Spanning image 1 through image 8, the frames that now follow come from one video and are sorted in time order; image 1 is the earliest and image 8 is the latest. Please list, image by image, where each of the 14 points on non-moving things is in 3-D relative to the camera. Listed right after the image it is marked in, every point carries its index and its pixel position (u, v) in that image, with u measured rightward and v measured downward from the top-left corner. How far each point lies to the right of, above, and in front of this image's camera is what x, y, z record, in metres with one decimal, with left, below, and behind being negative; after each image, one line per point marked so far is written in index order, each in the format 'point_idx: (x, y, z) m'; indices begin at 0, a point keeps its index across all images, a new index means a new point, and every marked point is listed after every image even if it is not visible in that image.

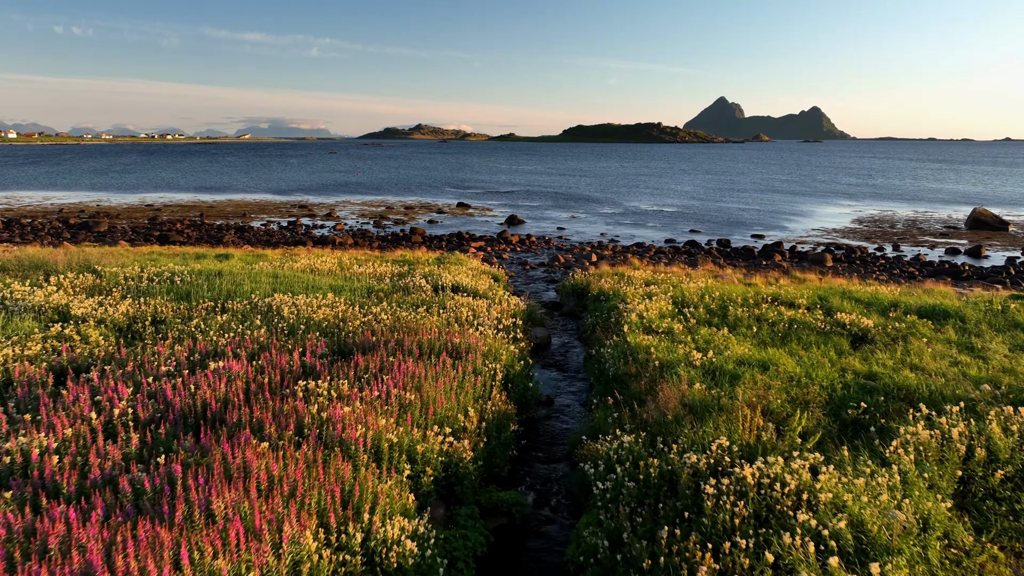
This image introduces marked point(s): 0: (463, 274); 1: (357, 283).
0: (-1.1, +0.3, +15.8) m
1: (-3.0, +0.1, +14.3) m
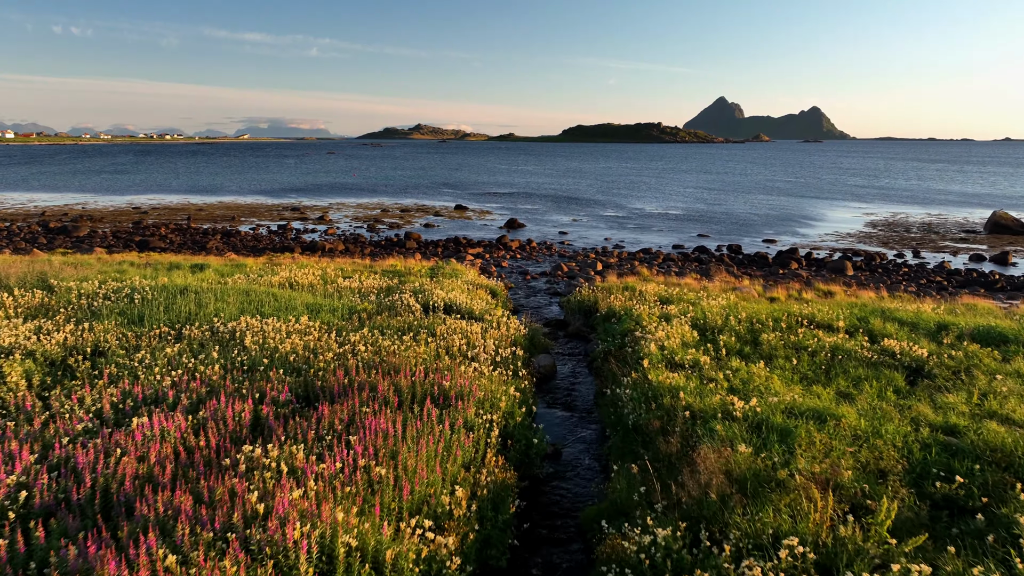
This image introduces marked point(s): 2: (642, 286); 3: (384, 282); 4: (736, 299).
0: (-1.1, 0.0, +14.3) m
1: (-3.0, -0.2, +12.8) m
2: (+2.8, +0.1, +16.4) m
3: (-2.8, +0.1, +15.9) m
4: (+4.4, -0.2, +14.6) m
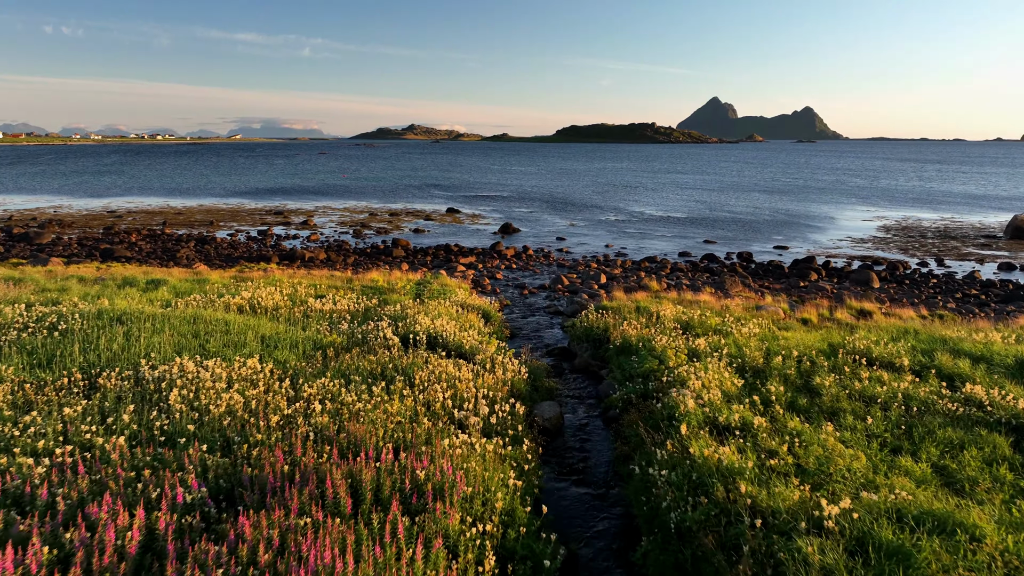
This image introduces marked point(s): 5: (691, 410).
0: (-1.1, -0.4, +12.3) m
1: (-3.1, -0.6, +10.8) m
2: (+2.8, -0.3, +14.4) m
3: (-2.9, -0.3, +13.9) m
4: (+4.3, -0.6, +12.6) m
5: (+1.7, -1.2, +7.2) m
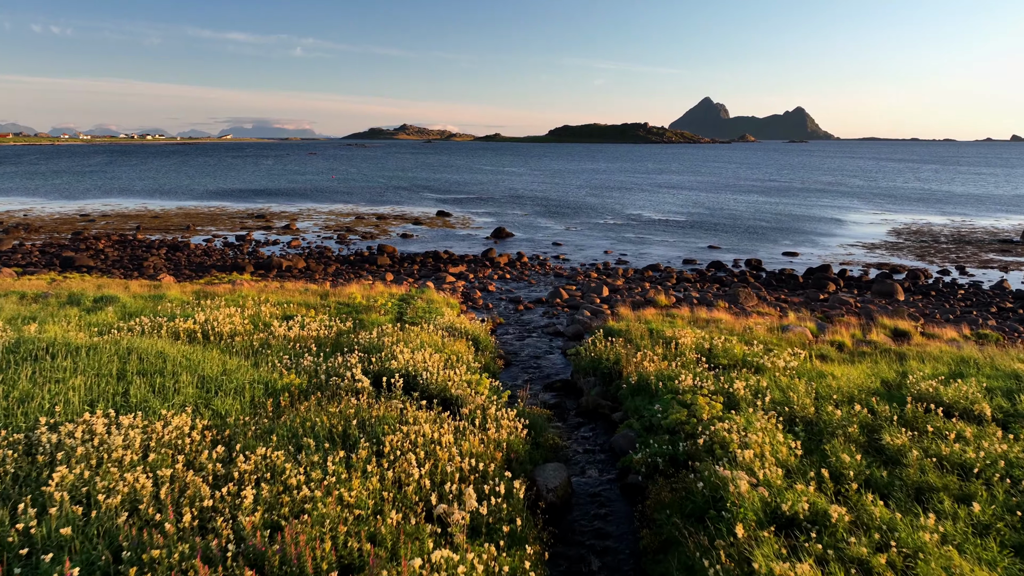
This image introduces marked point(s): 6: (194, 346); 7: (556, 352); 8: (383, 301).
0: (-1.2, -0.8, +10.5) m
1: (-3.1, -1.0, +9.0) m
2: (+2.7, -0.7, +12.7) m
3: (-3.0, -0.6, +12.1) m
4: (+4.2, -1.0, +10.9) m
5: (+1.7, -1.5, +5.5) m
6: (-4.4, -0.8, +10.2) m
7: (+0.8, -1.1, +13.0) m
8: (-2.7, -0.3, +15.3) m
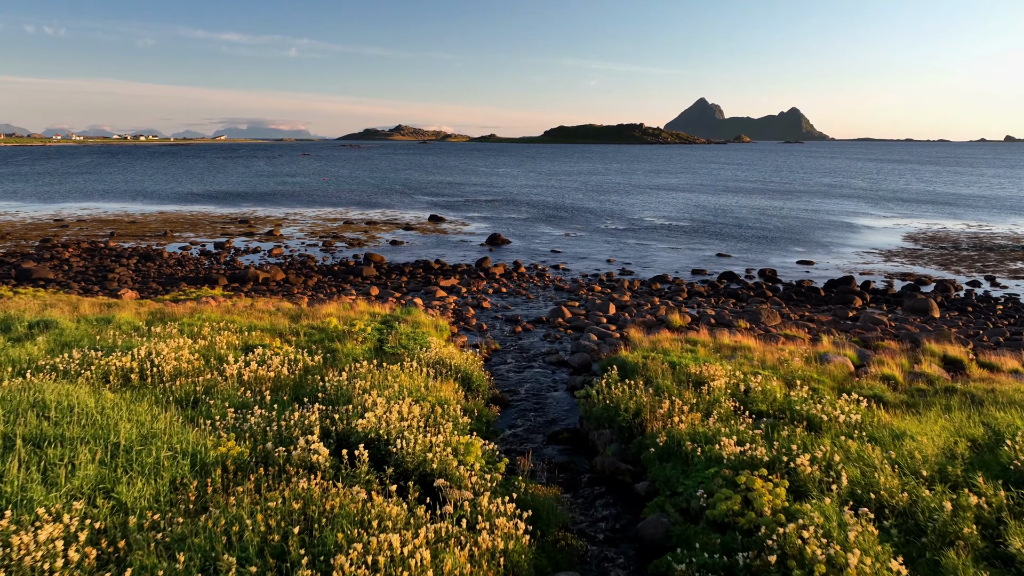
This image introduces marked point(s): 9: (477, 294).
0: (-1.2, -1.2, +8.7) m
1: (-3.1, -1.4, +7.2) m
2: (+2.6, -1.1, +10.9) m
3: (-3.0, -1.0, +10.3) m
4: (+4.2, -1.4, +9.1) m
5: (+1.7, -1.9, +3.7) m
6: (-4.4, -1.2, +8.4) m
7: (+0.7, -1.5, +11.2) m
8: (-2.7, -0.7, +13.5) m
9: (-0.9, -0.2, +19.1) m
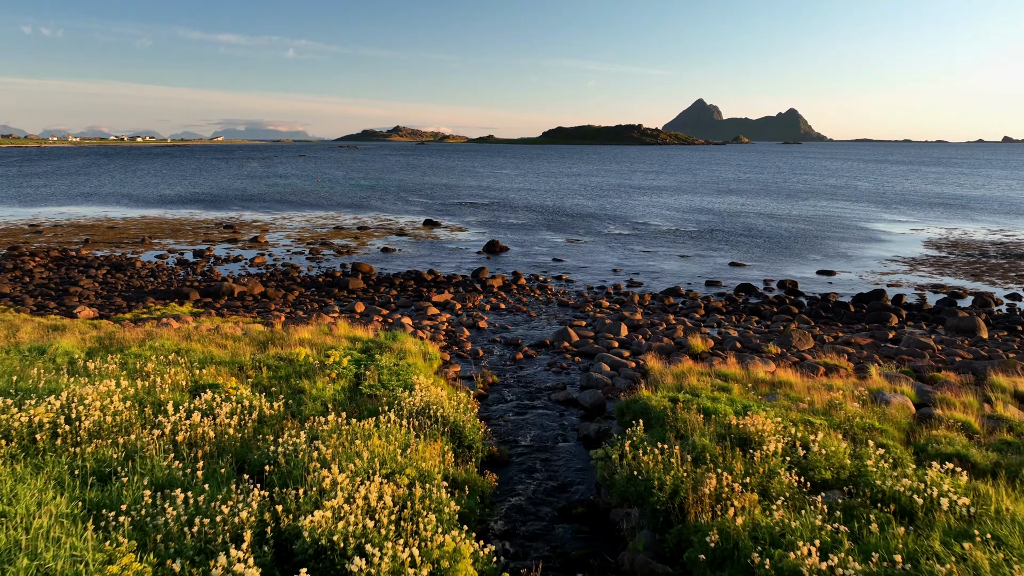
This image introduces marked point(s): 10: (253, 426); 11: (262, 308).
0: (-1.2, -1.5, +6.9) m
1: (-3.1, -1.8, +5.3) m
2: (+2.6, -1.4, +9.1) m
3: (-3.0, -1.4, +8.5) m
4: (+4.2, -1.7, +7.3) m
5: (+1.8, -2.3, +1.8) m
6: (-4.4, -1.6, +6.5) m
7: (+0.7, -1.9, +9.4) m
8: (-2.7, -1.1, +11.7) m
9: (-0.9, -0.5, +17.2) m
10: (-2.8, -1.4, +8.1) m
11: (-6.1, -0.4, +18.0) m
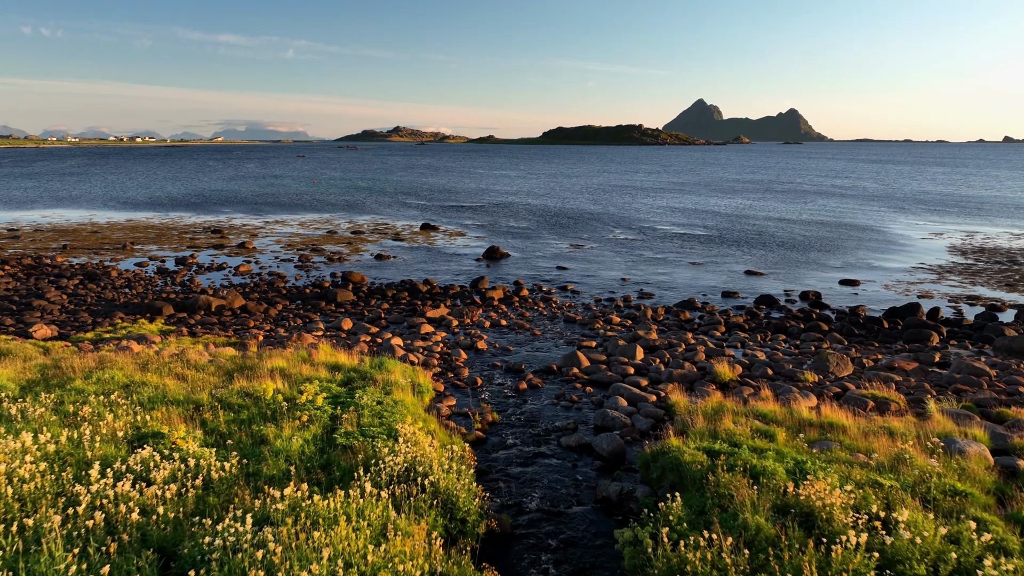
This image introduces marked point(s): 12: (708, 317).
0: (-1.2, -1.9, +5.3) m
1: (-3.1, -2.1, +3.7) m
2: (+2.7, -1.8, +7.5) m
3: (-2.9, -1.7, +6.9) m
4: (+4.3, -2.1, +5.7) m
5: (+1.8, -2.6, +0.3) m
6: (-4.4, -1.9, +4.9) m
7: (+0.8, -2.2, +7.8) m
8: (-2.7, -1.4, +10.1) m
9: (-0.9, -0.9, +15.7) m
10: (-2.8, -1.8, +6.5) m
11: (-6.0, -0.8, +16.4) m
12: (+4.6, -0.7, +17.3) m
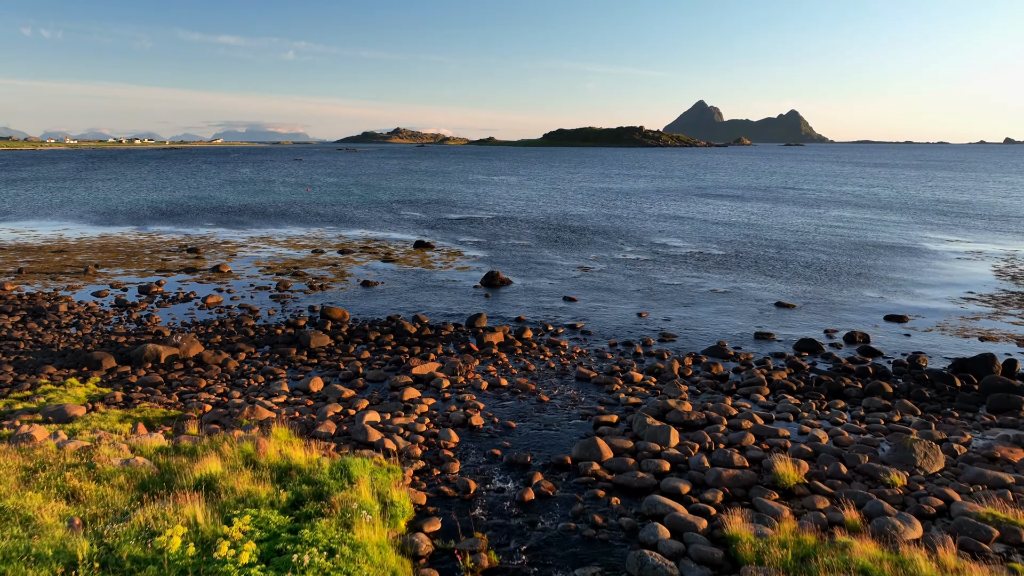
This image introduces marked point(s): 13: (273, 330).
0: (-1.2, -2.8, +2.6) m
1: (-3.0, -3.1, +1.0) m
2: (+2.7, -2.7, +4.8) m
3: (-2.9, -2.7, +4.2) m
4: (+4.3, -3.0, +3.0) m
5: (+1.8, -3.6, -2.4) m
6: (-4.3, -2.9, +2.2) m
7: (+0.8, -3.2, +5.1) m
8: (-2.6, -2.4, +7.4) m
9: (-0.9, -1.9, +13.0) m
10: (-2.7, -2.8, +3.8) m
11: (-6.0, -1.8, +13.7) m
12: (+4.6, -1.6, +14.6) m
13: (-5.8, -1.0, +18.1) m
